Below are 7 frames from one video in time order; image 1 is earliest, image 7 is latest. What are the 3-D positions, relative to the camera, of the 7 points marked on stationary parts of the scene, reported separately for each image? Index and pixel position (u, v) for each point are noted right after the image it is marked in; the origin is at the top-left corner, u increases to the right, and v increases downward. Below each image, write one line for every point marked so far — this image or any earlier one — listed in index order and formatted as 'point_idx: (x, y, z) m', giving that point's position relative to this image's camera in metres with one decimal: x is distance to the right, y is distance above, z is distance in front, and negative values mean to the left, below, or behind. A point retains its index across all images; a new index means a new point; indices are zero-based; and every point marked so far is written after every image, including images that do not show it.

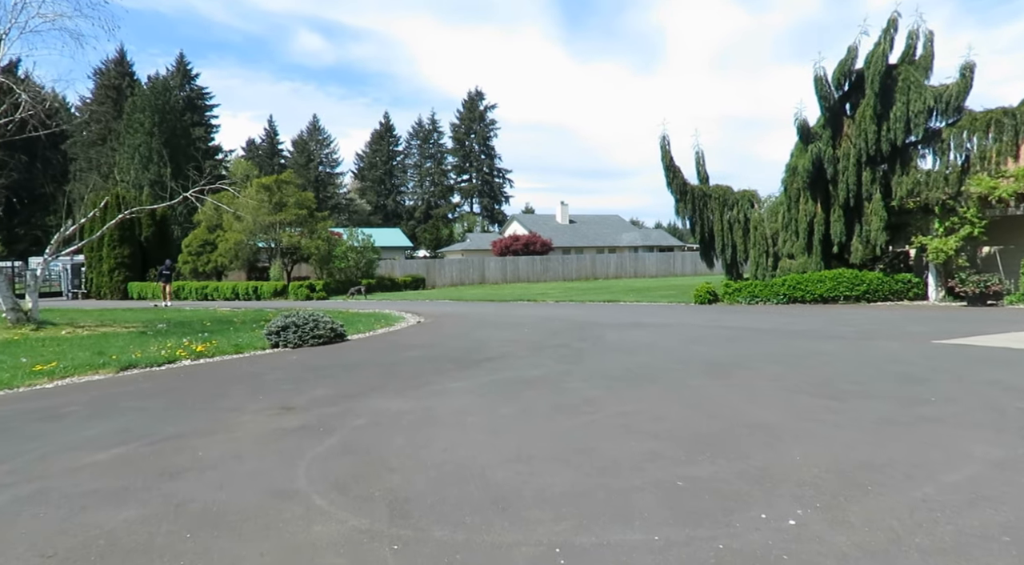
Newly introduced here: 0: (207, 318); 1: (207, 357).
0: (-8.1, -1.0, +19.6) m
1: (-5.2, -1.3, +12.7) m
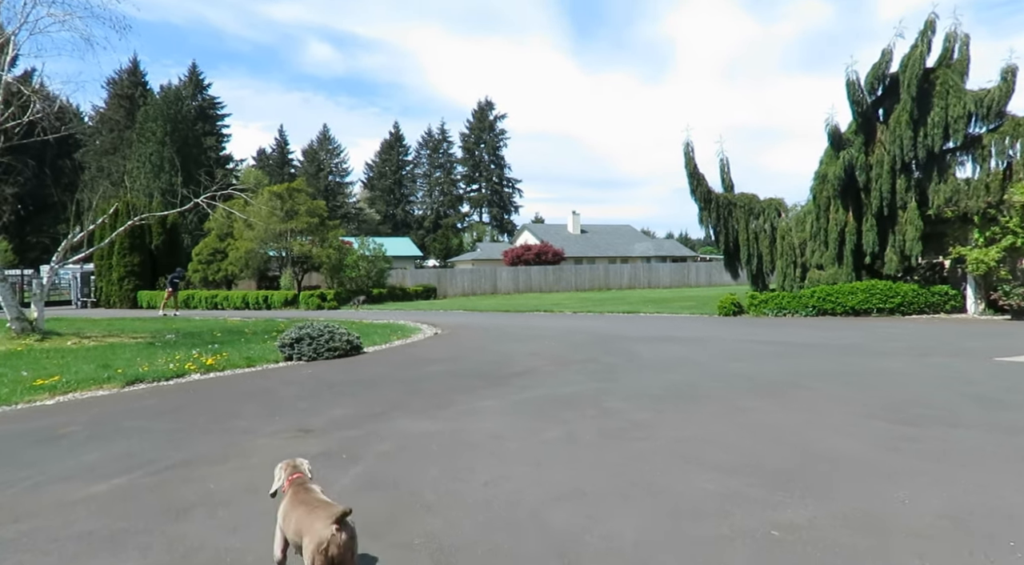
0: (-7.6, -1.2, +18.9) m
1: (-4.8, -1.5, +12.0) m
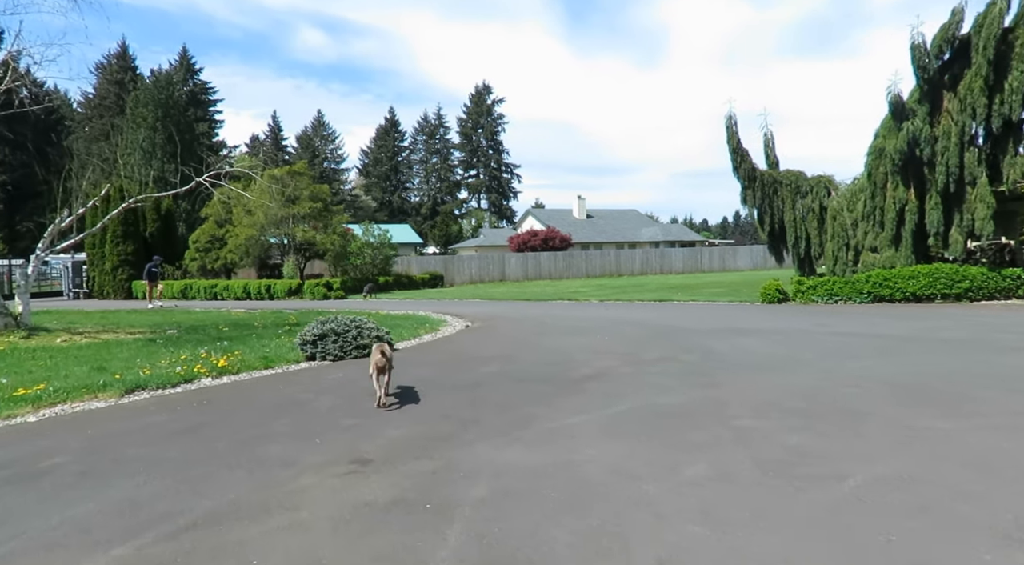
0: (-6.8, -0.9, +17.2) m
1: (-3.9, -1.3, +10.3) m
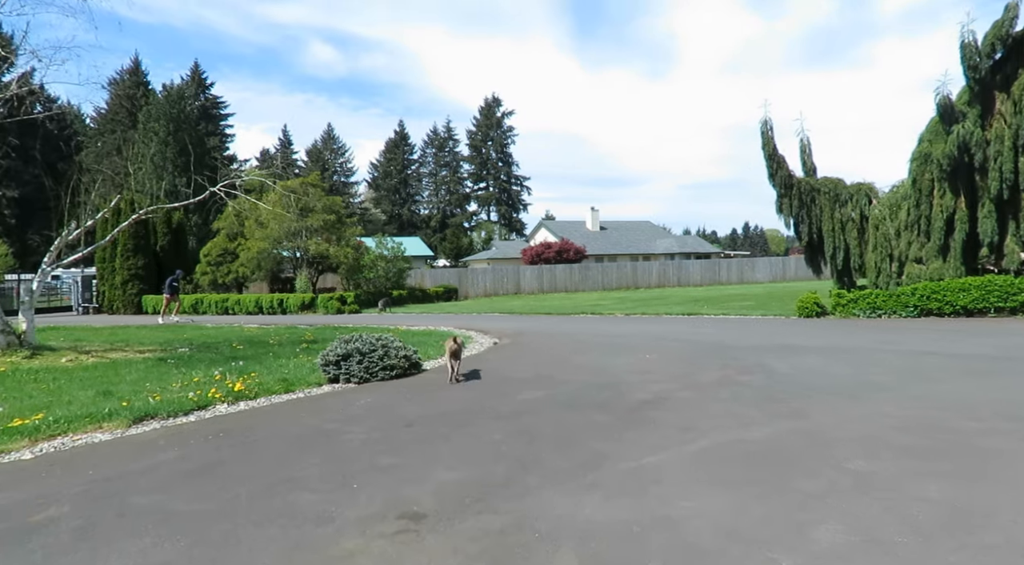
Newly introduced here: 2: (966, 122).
0: (-6.1, -1.3, +16.3) m
1: (-3.3, -1.5, +9.3) m
2: (+11.0, +3.9, +17.8) m
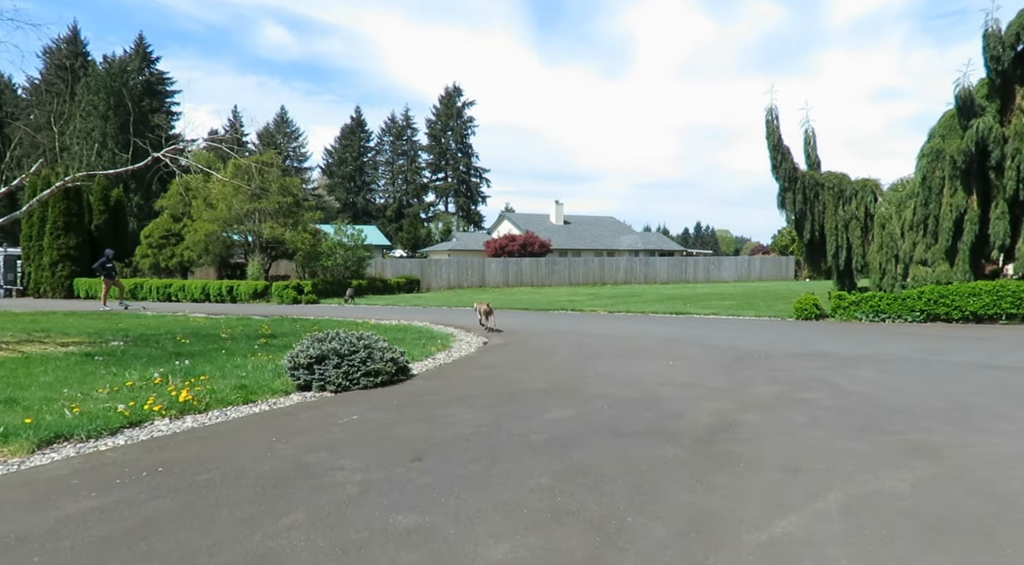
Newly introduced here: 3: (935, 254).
0: (-6.3, -0.9, +14.1) m
1: (-3.1, -1.3, +7.4) m
2: (+10.7, +3.8, +16.7) m
3: (+10.2, +0.7, +17.9) m
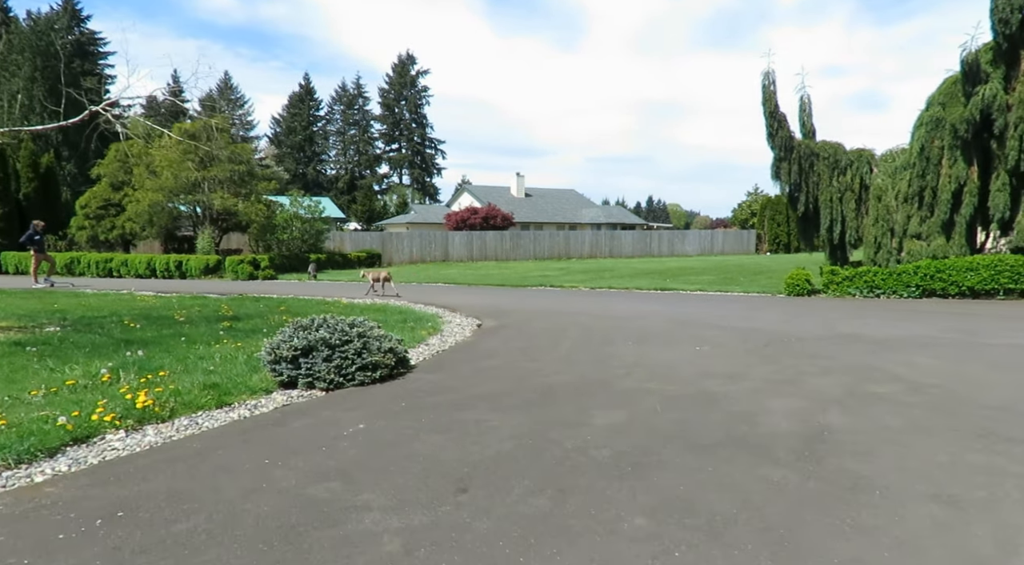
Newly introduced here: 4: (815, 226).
0: (-6.5, -0.5, +12.5) m
1: (-2.8, -1.1, +5.9) m
2: (+10.4, +4.3, +16.0) m
3: (+9.8, +1.3, +17.2) m
4: (+7.7, +1.5, +19.0) m
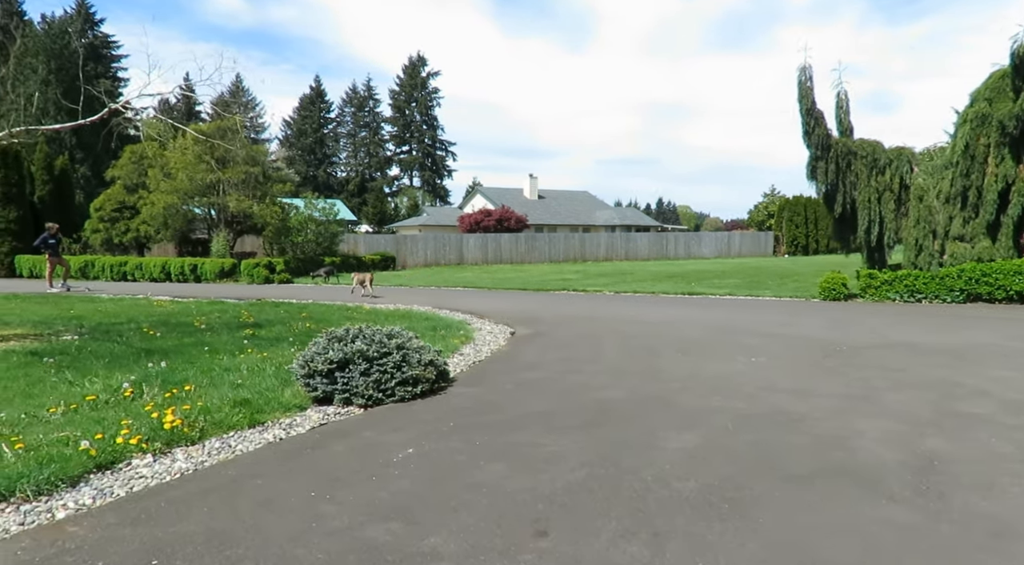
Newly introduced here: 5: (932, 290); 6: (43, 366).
0: (-5.9, -0.6, +12.0) m
1: (-2.4, -1.2, +5.4) m
2: (+11.0, +4.2, +15.3) m
3: (+10.4, +1.2, +16.6) m
4: (+8.4, +1.4, +18.3) m
5: (+9.3, -0.2, +16.2) m
6: (-5.0, -0.9, +7.9) m
